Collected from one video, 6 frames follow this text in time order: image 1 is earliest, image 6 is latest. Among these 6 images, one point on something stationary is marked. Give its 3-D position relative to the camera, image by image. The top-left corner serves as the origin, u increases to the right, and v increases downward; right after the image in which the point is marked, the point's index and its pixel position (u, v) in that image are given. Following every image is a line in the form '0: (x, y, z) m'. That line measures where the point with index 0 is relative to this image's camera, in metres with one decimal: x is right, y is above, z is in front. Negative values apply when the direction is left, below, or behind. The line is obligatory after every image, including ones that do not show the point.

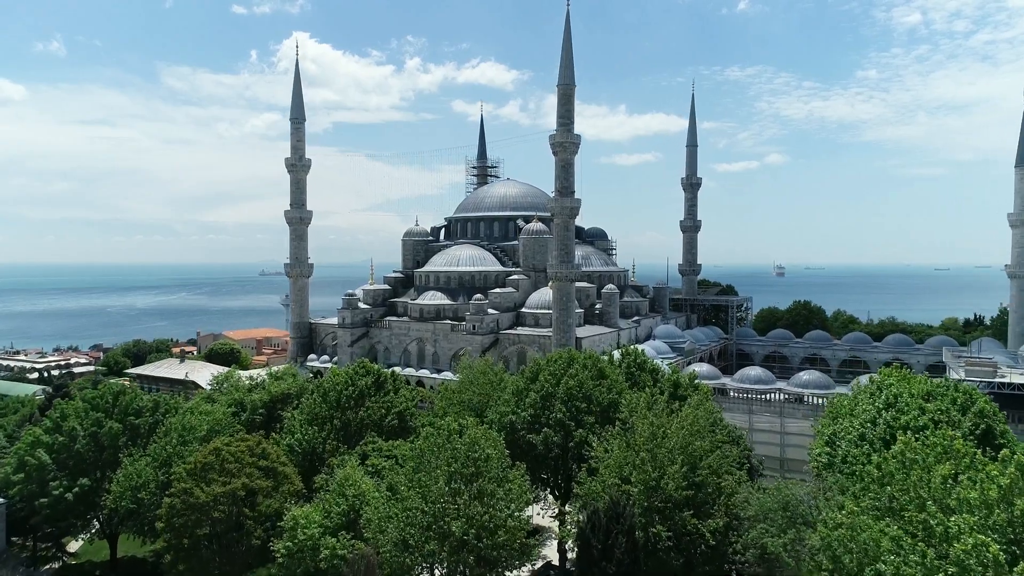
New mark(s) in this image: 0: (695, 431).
0: (+5.3, -4.1, +19.4) m
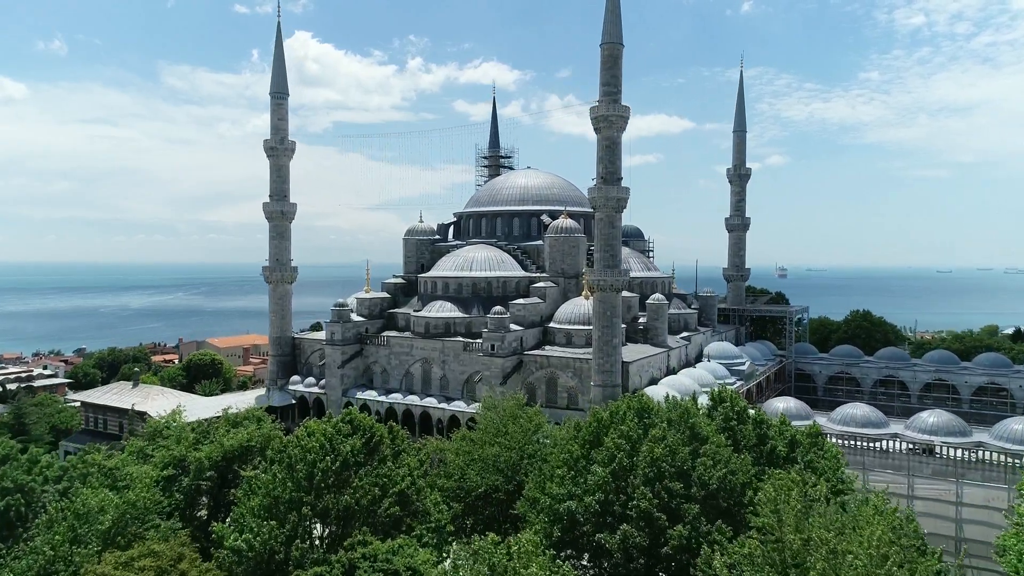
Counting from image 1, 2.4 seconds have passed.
0: (+6.6, -4.6, +11.6) m
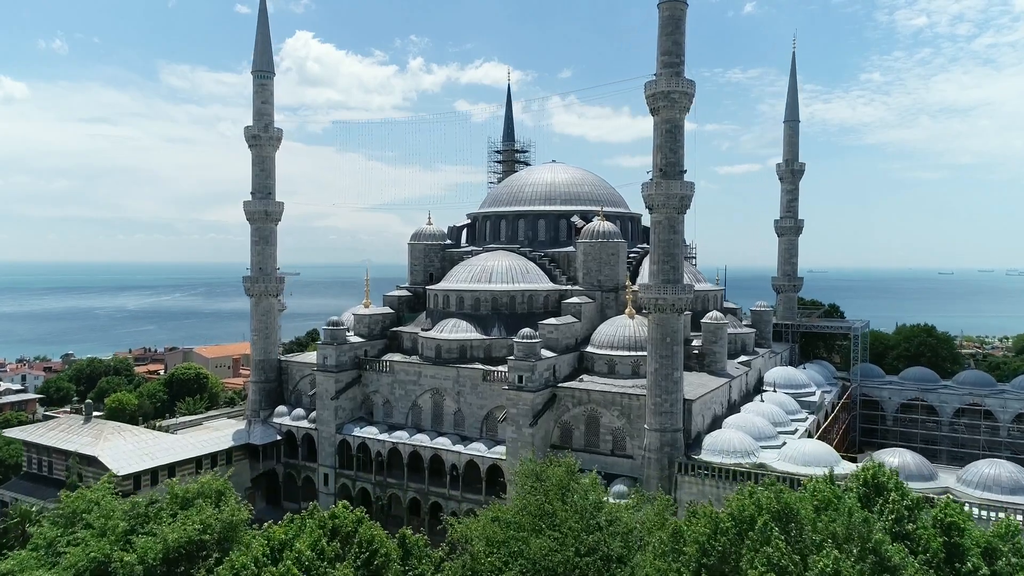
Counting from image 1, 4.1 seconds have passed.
0: (+7.8, -5.3, +5.6) m
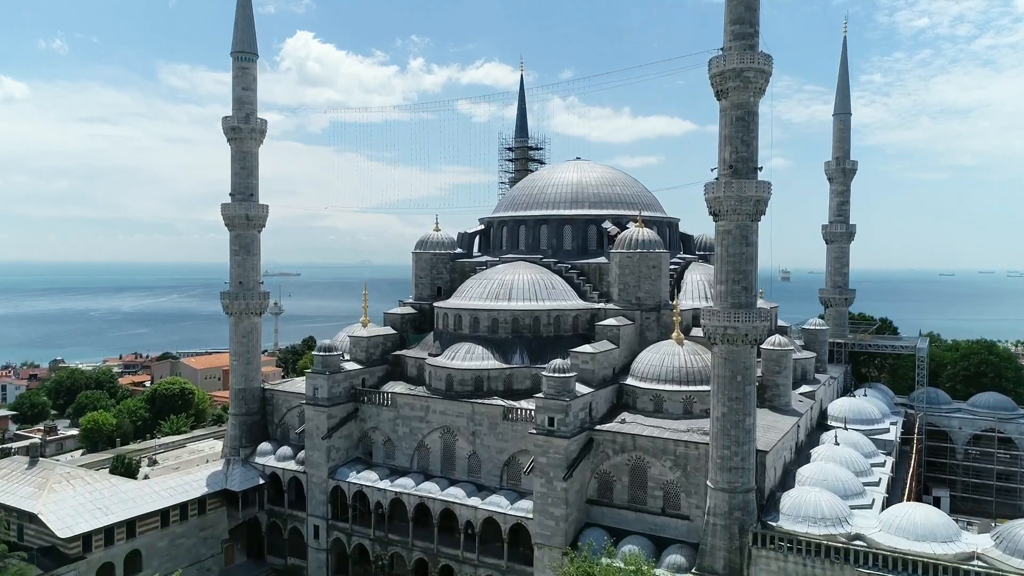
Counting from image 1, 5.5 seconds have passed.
0: (+8.7, -6.0, +0.9) m
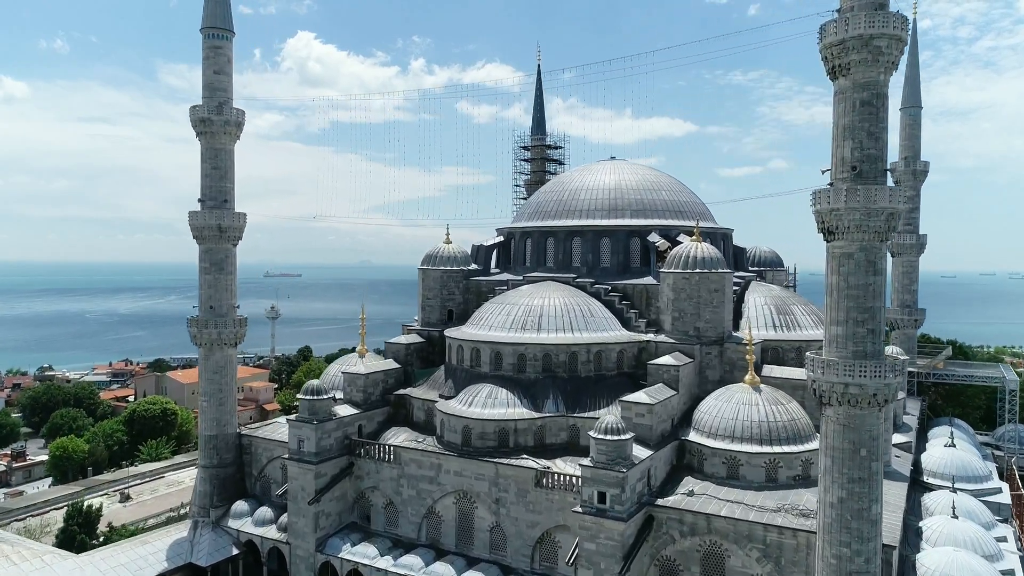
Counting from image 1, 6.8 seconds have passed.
0: (+9.6, -6.9, -4.0) m
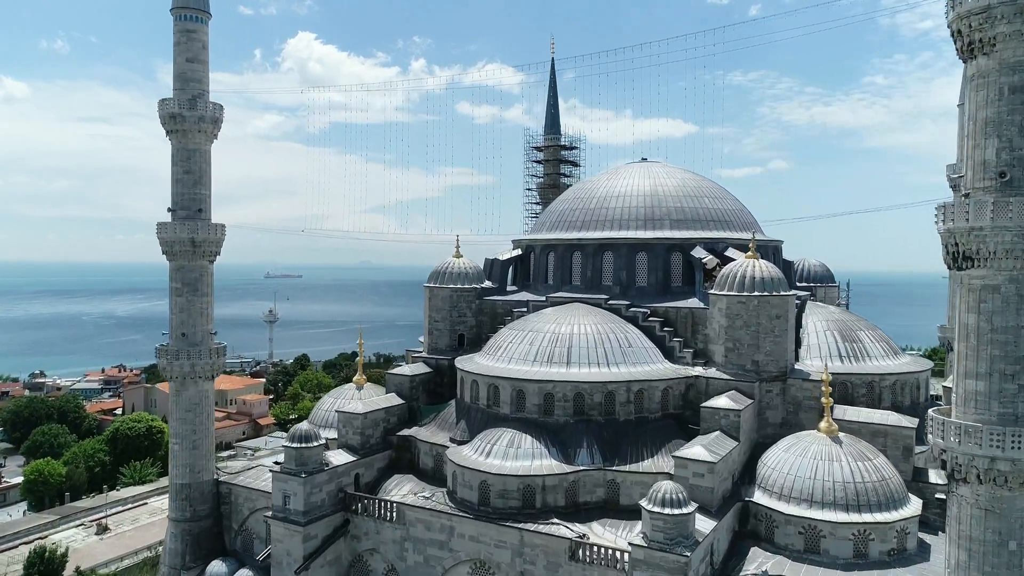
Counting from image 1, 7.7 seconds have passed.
0: (+10.3, -7.6, -7.4) m
